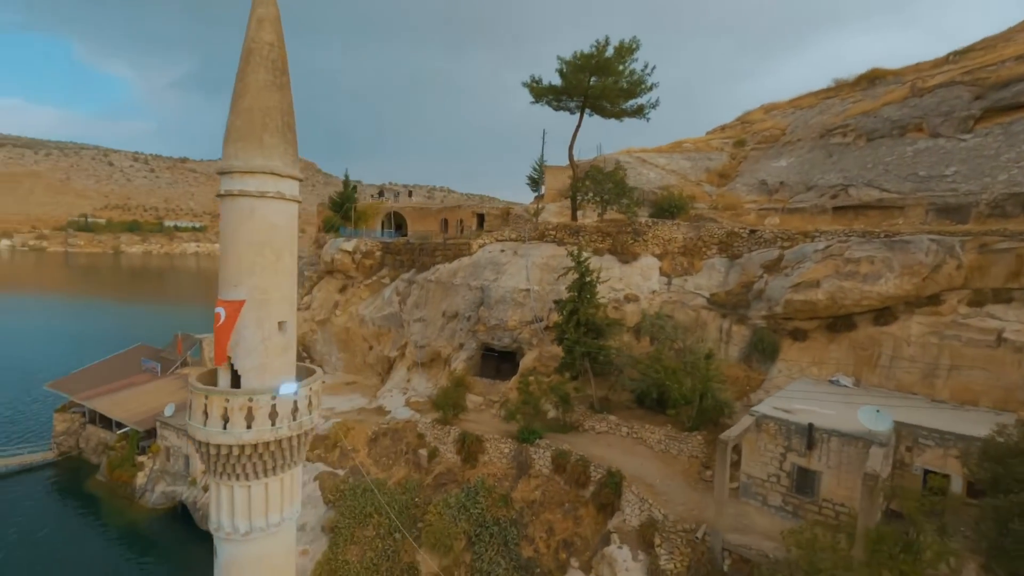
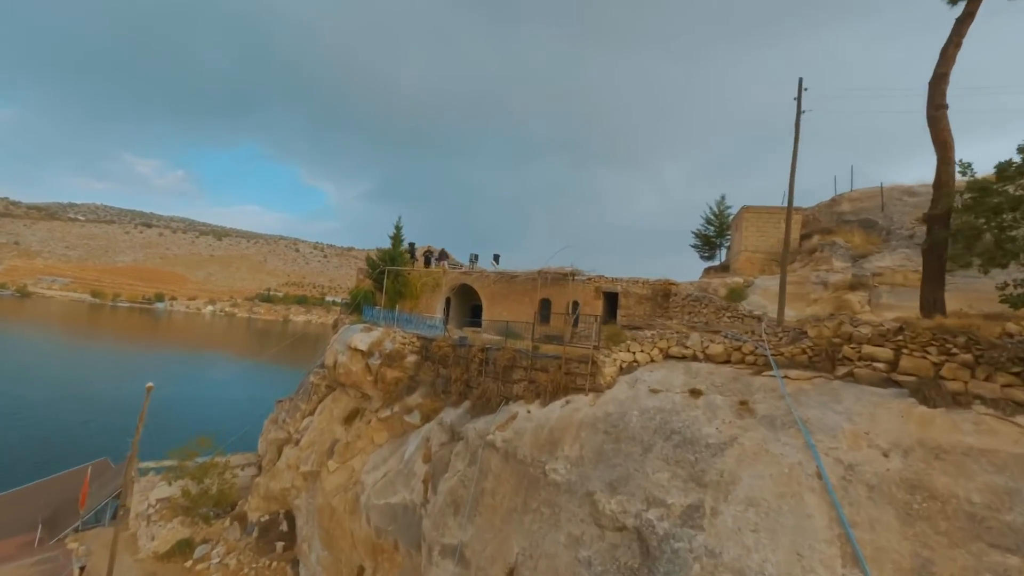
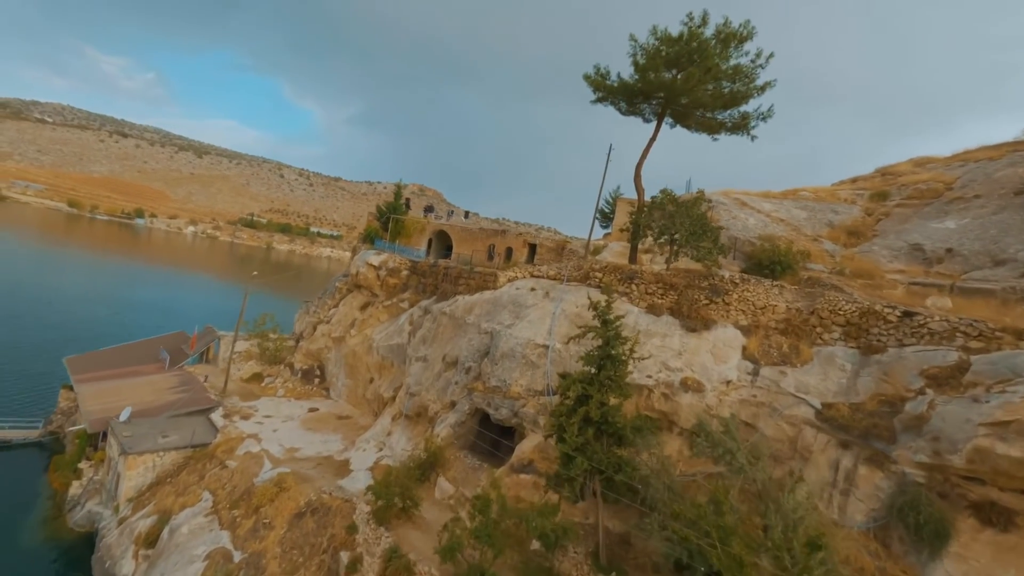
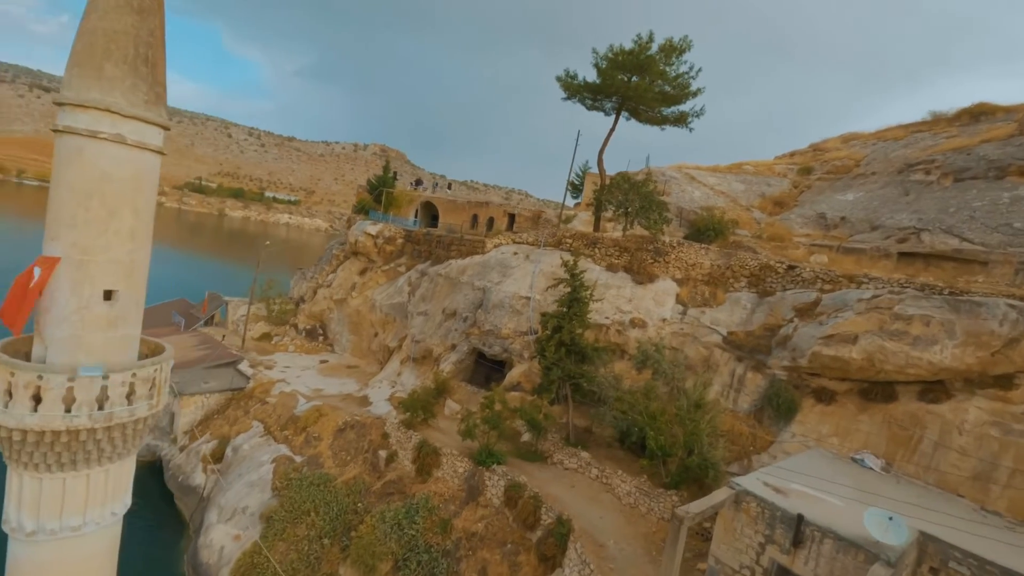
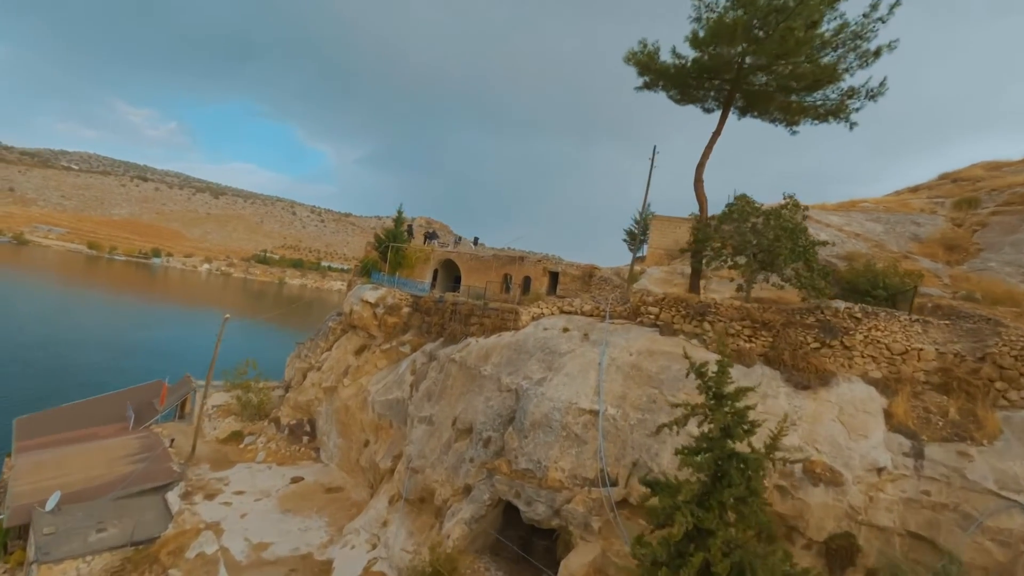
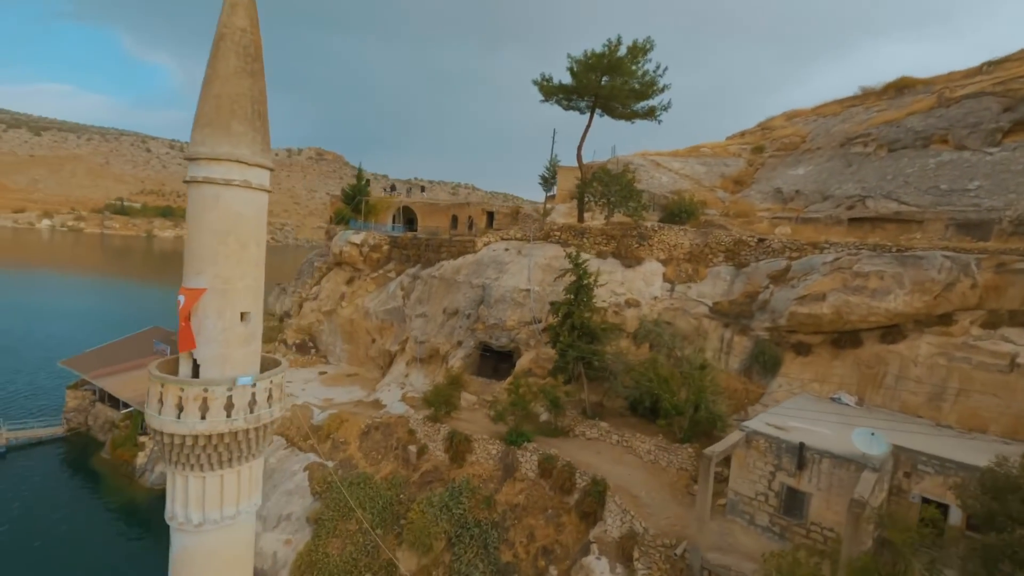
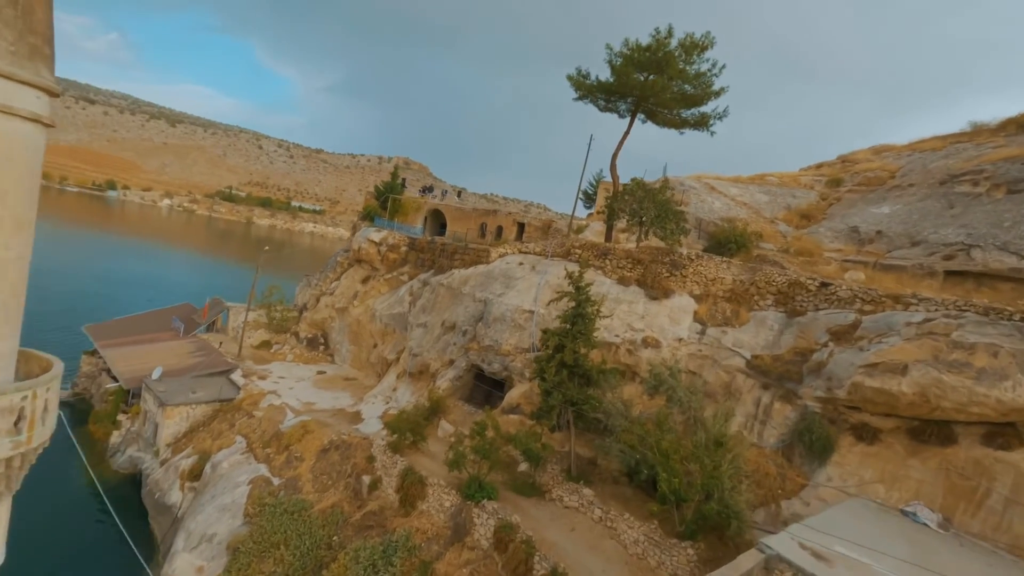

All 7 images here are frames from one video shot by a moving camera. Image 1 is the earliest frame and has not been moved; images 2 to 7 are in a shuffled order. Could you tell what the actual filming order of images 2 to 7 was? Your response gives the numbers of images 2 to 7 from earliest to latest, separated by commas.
6, 4, 7, 3, 5, 2
